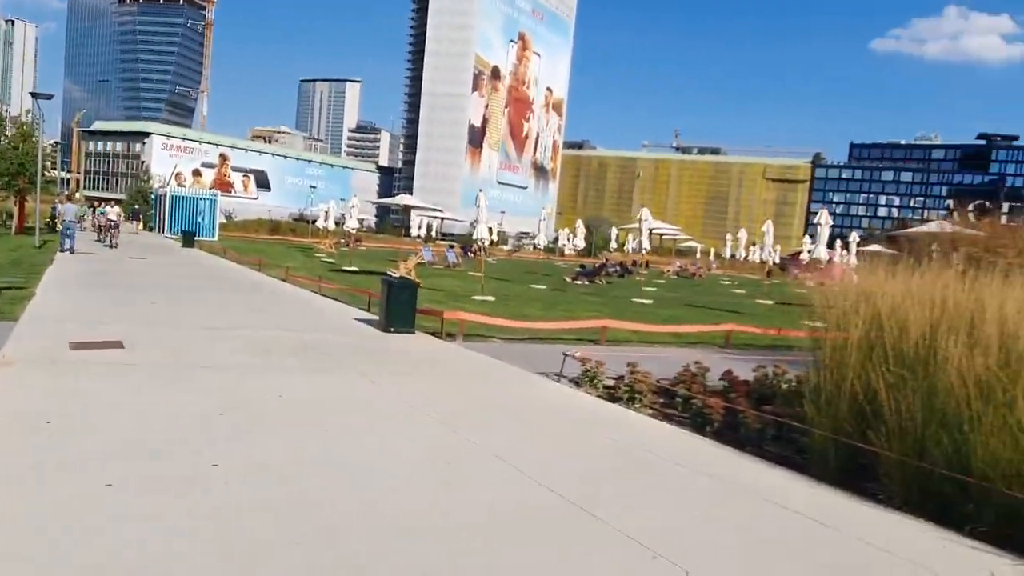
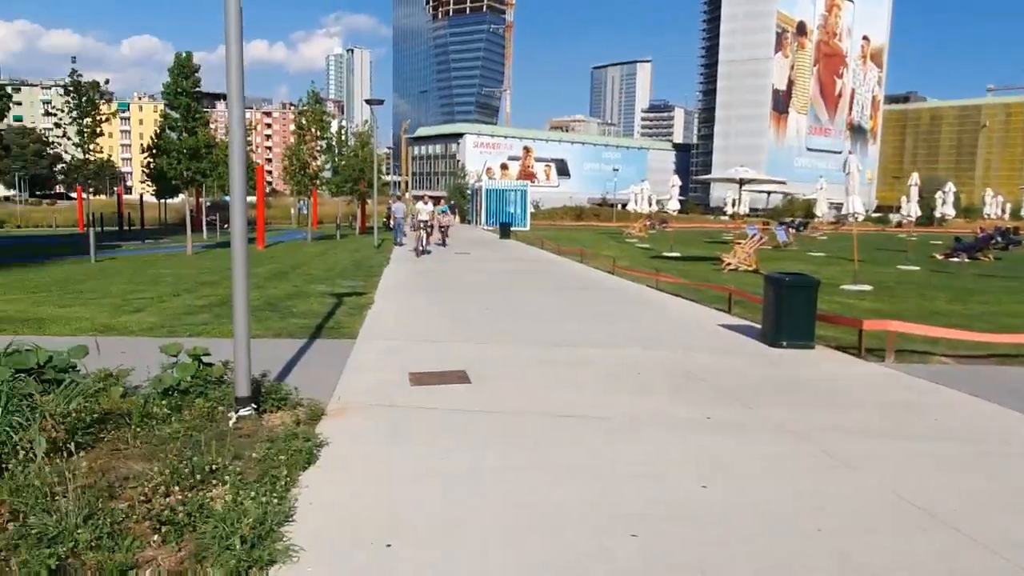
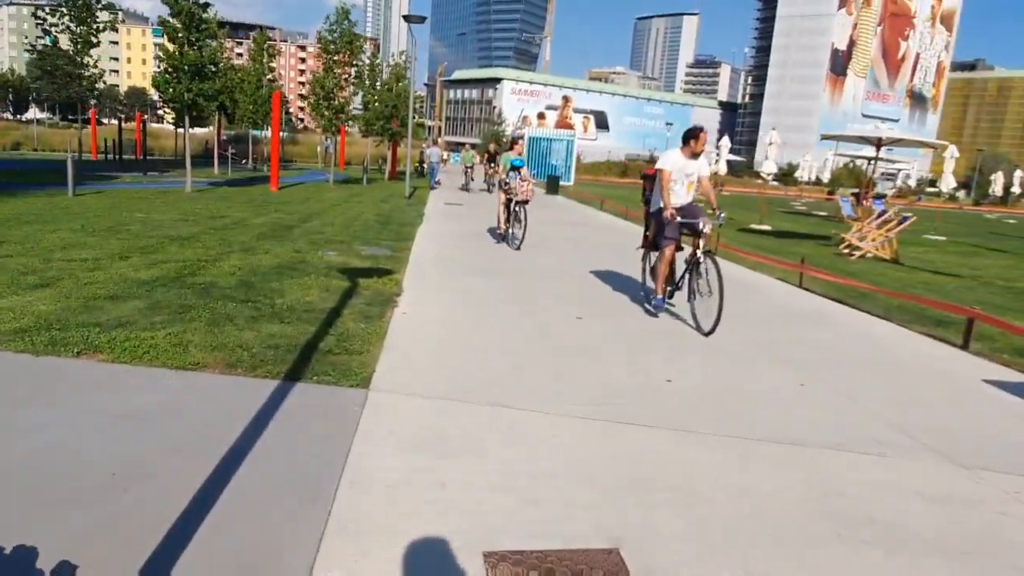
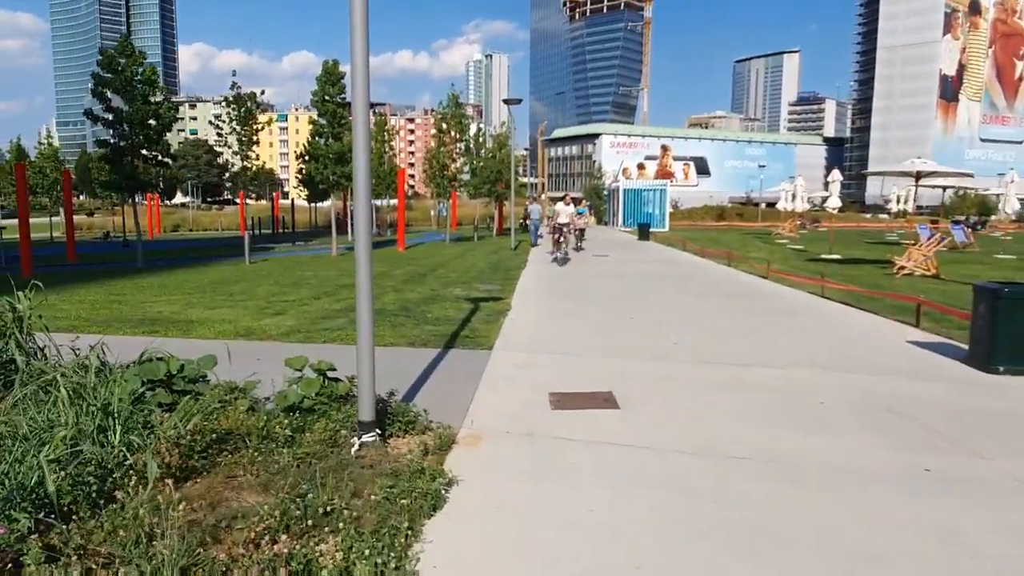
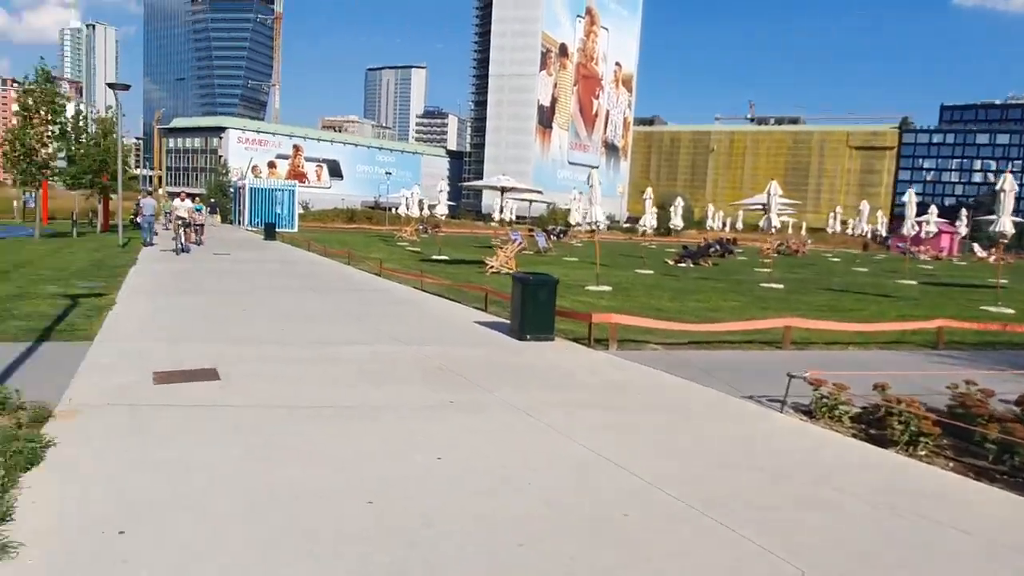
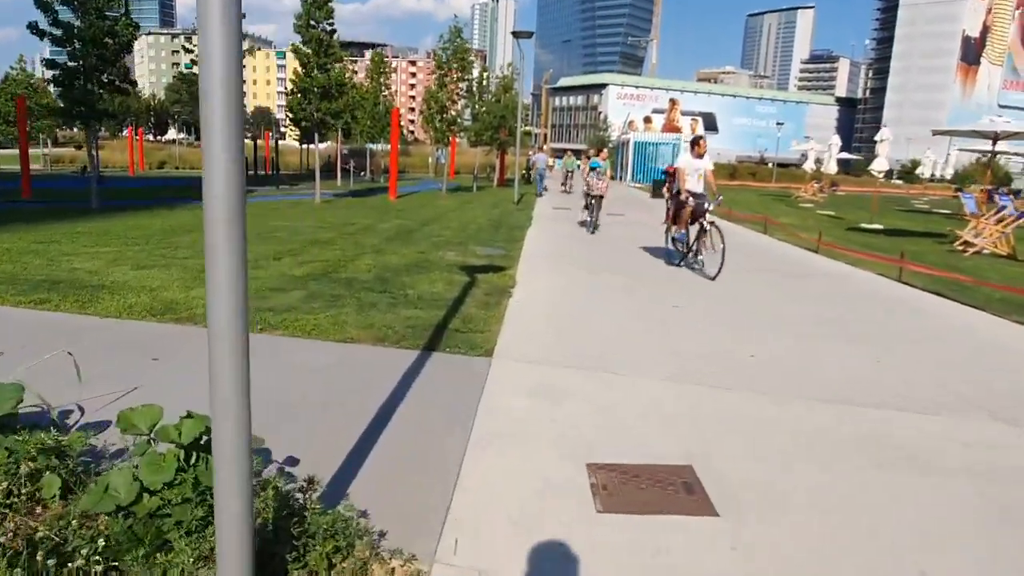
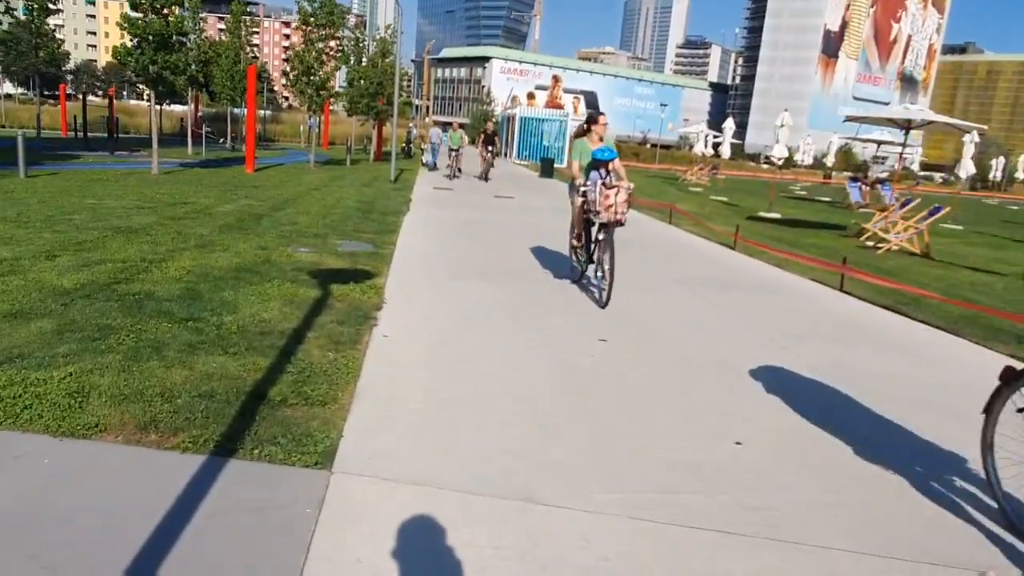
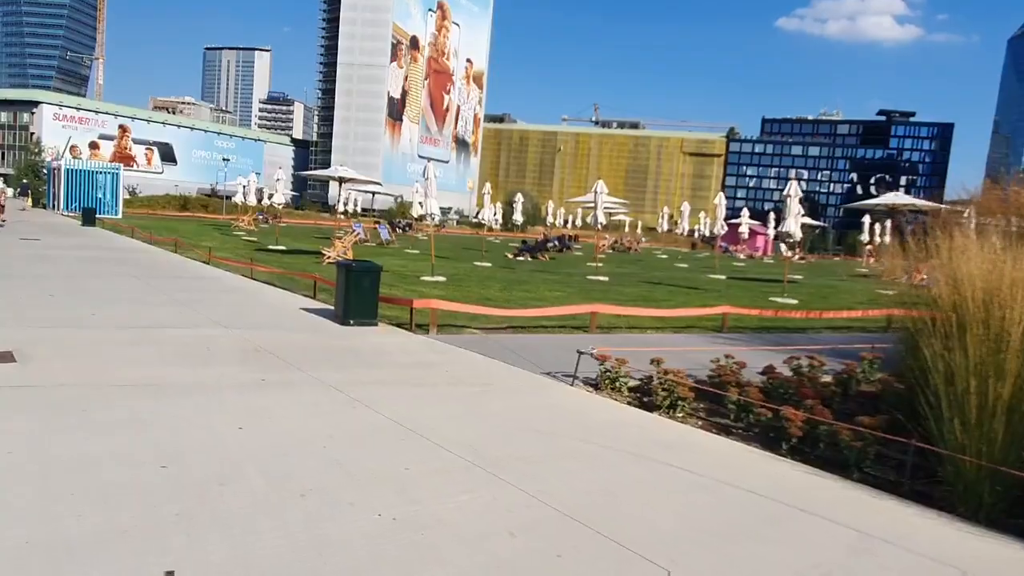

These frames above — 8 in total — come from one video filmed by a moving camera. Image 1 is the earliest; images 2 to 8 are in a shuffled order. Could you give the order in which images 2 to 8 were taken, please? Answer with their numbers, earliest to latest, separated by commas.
8, 5, 2, 4, 6, 3, 7
